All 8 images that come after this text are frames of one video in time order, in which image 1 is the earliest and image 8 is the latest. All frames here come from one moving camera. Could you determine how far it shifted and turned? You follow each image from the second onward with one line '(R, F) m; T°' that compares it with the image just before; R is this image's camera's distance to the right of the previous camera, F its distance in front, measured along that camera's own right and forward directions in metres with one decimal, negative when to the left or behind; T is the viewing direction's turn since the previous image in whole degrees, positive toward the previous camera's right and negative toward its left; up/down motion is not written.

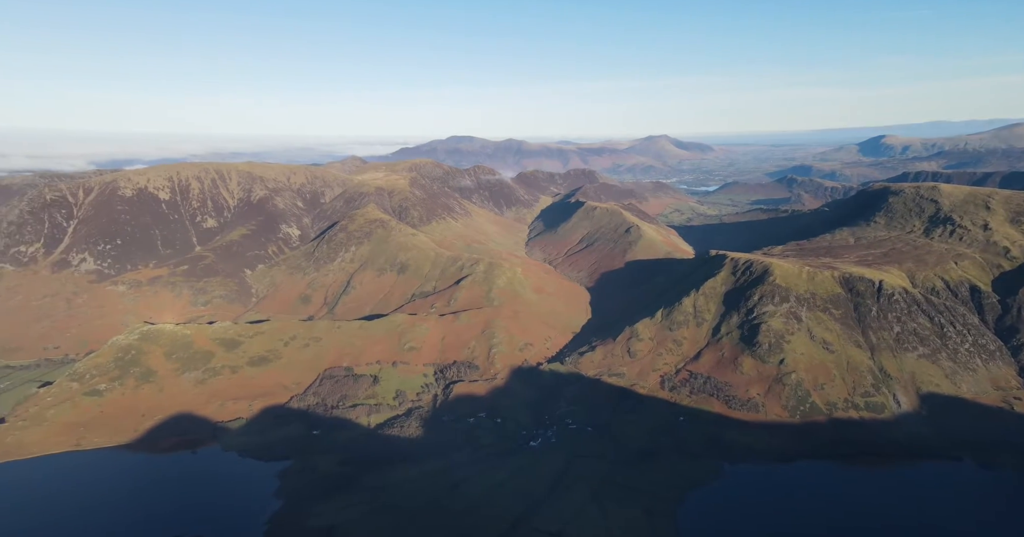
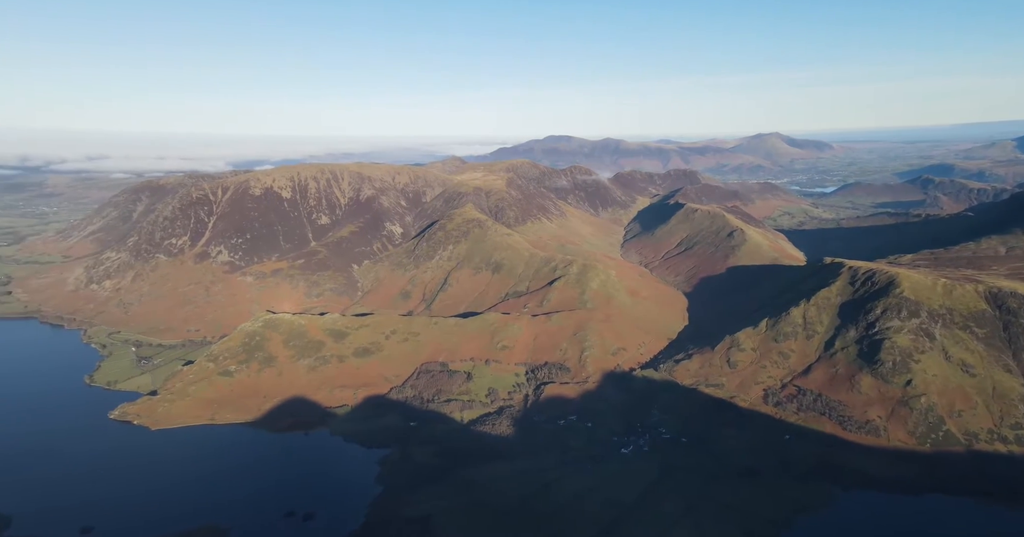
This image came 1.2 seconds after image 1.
(+6.0, +0.8) m; -11°
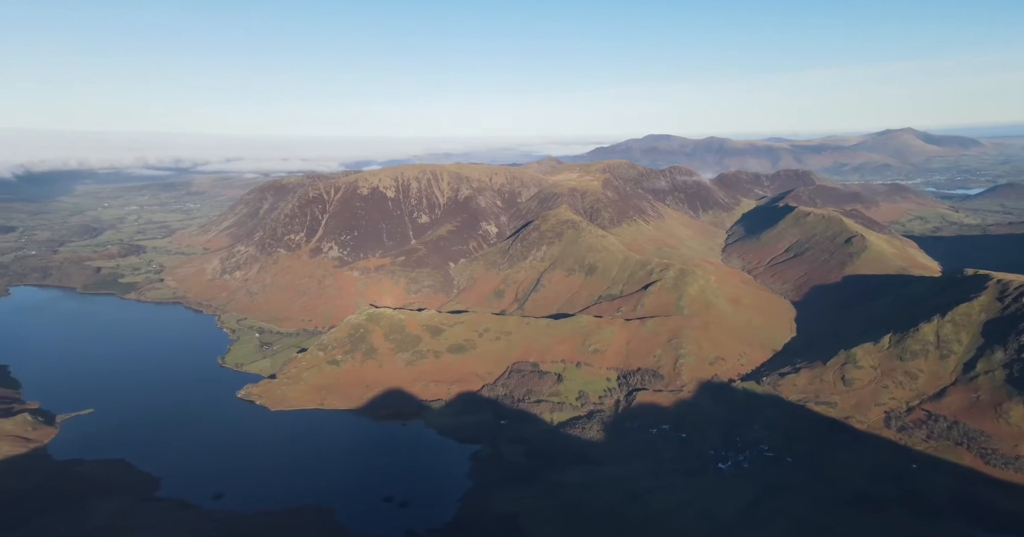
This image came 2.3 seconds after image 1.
(+4.4, +1.6) m; -11°
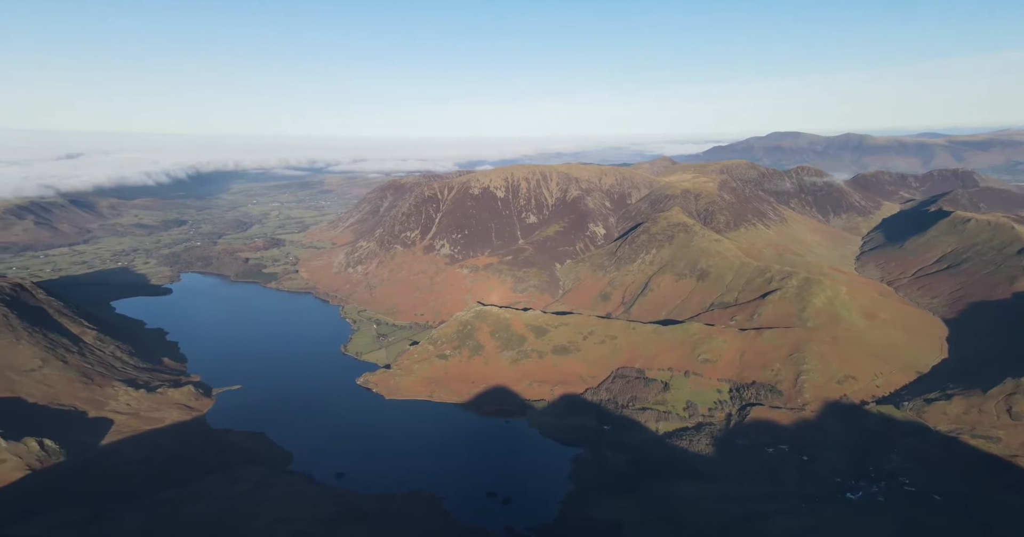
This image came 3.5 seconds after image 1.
(+1.8, +1.1) m; -10°
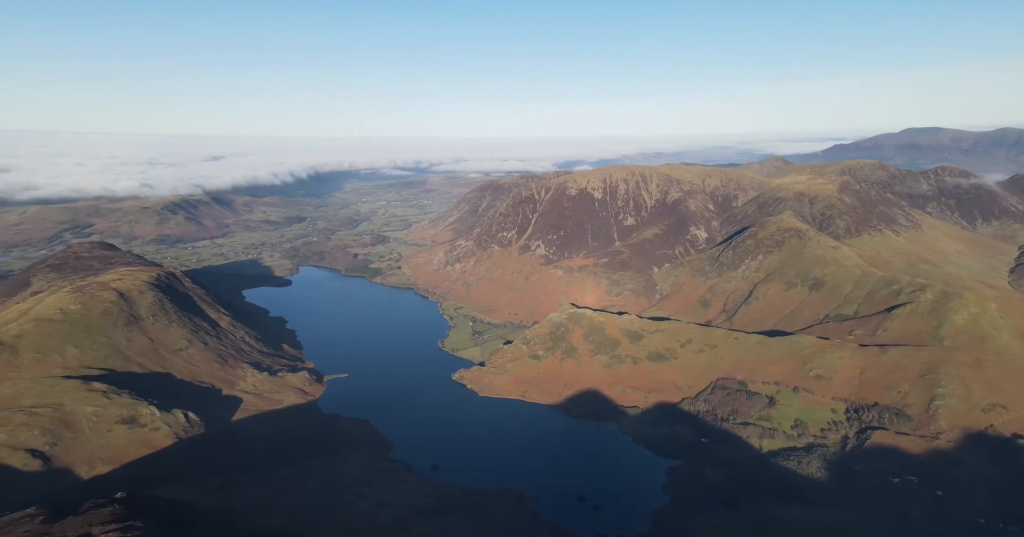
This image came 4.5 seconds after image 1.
(-0.2, +1.1) m; -8°
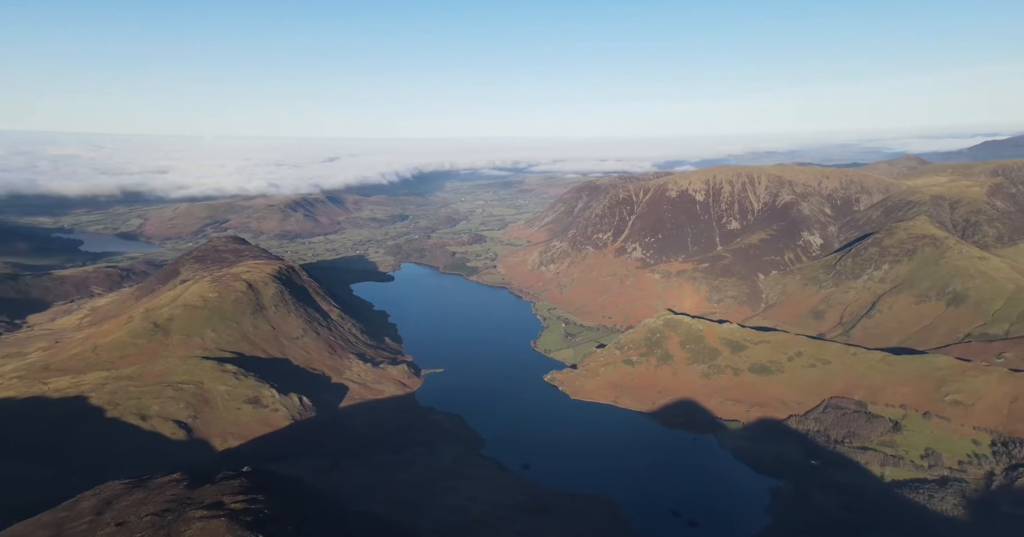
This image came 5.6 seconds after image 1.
(-0.4, +1.5) m; -8°
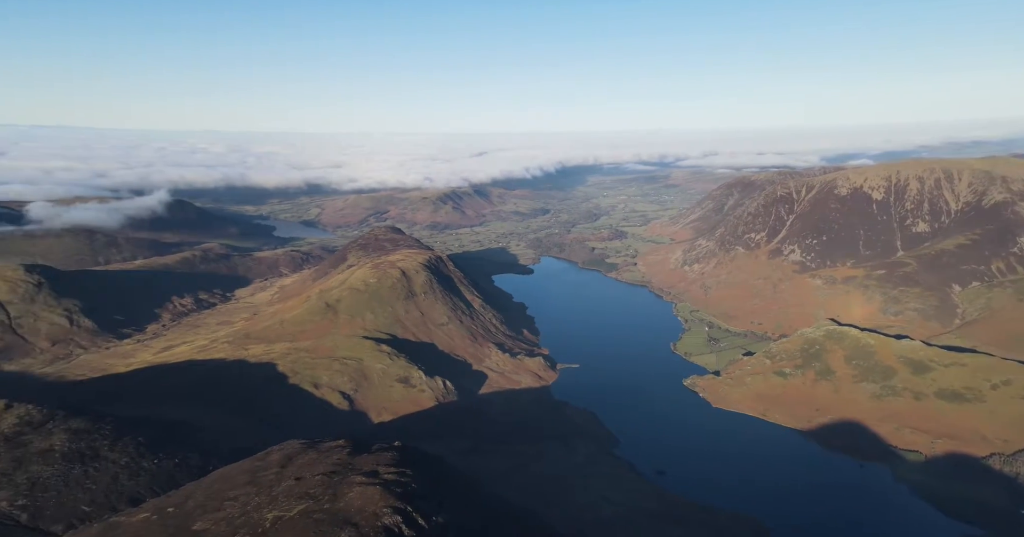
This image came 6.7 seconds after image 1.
(-1.3, +3.6) m; -12°
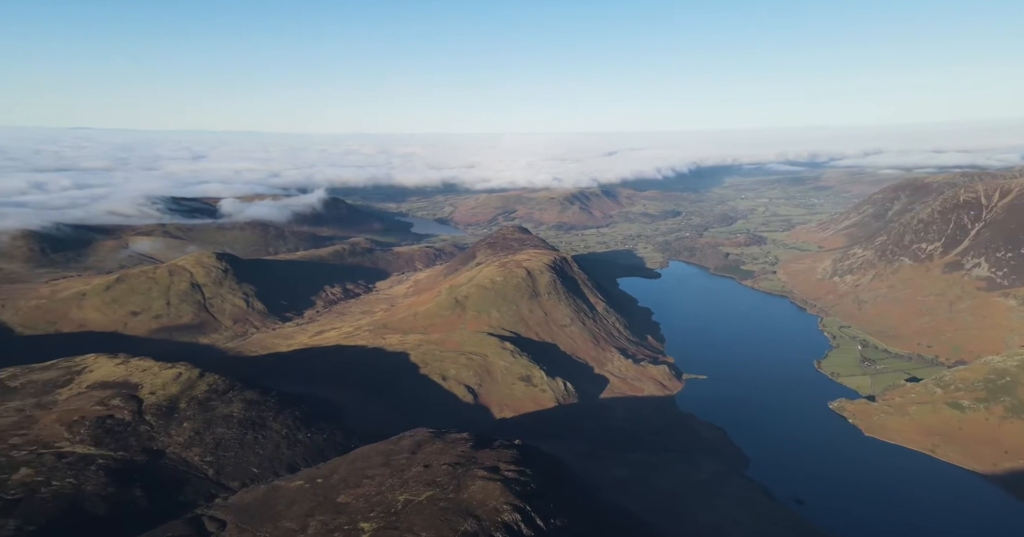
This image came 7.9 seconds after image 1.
(-2.0, +6.3) m; -11°
